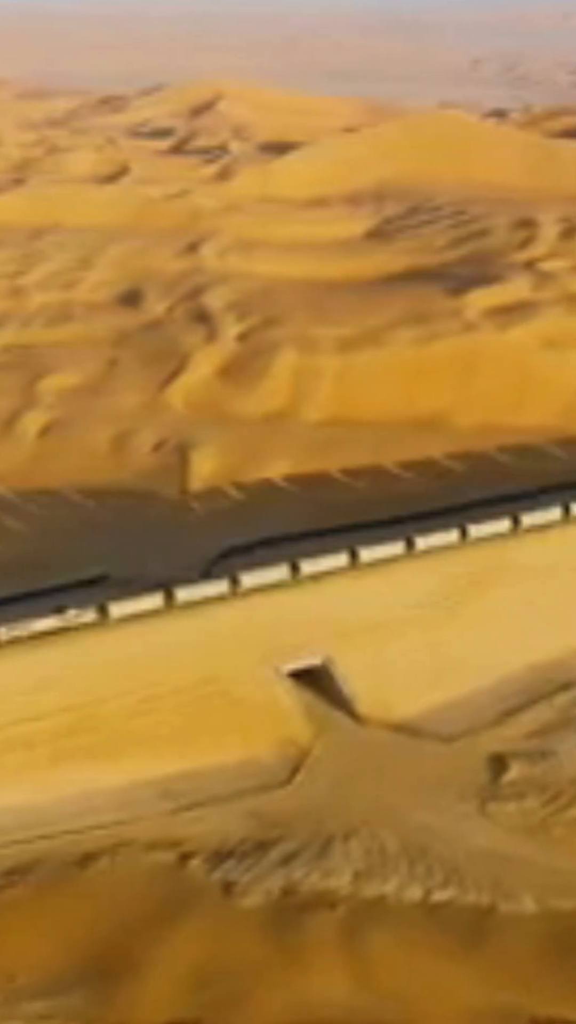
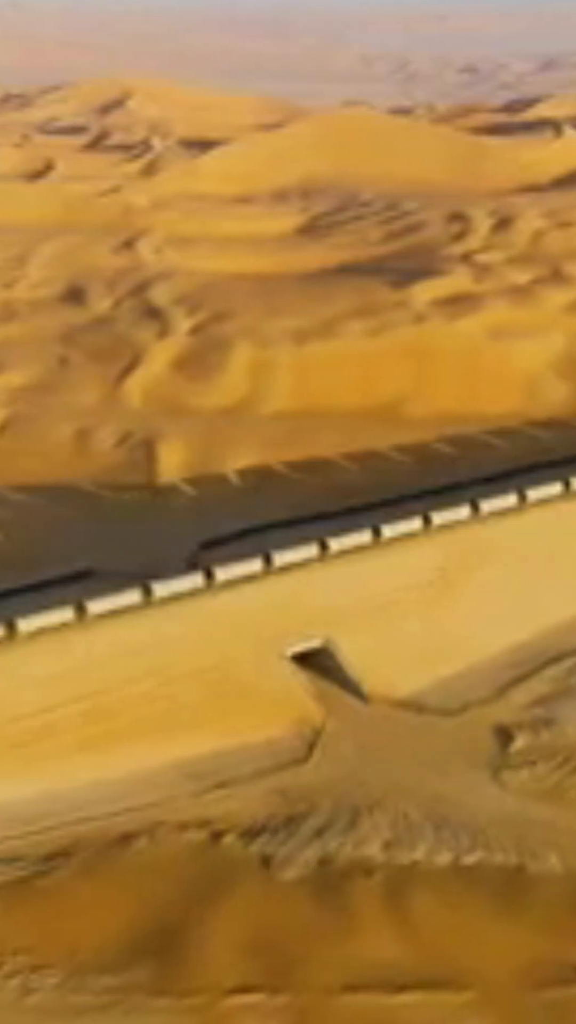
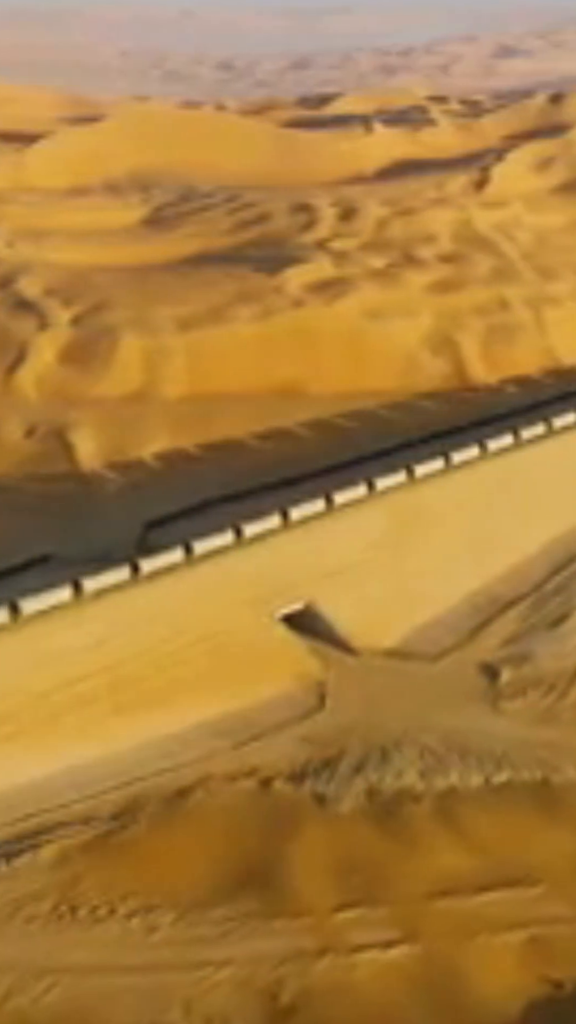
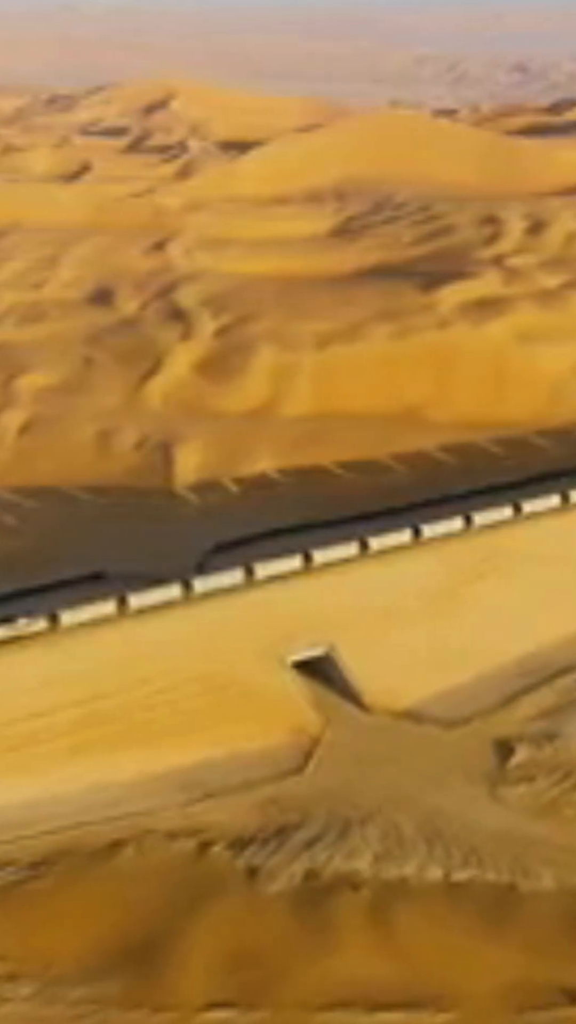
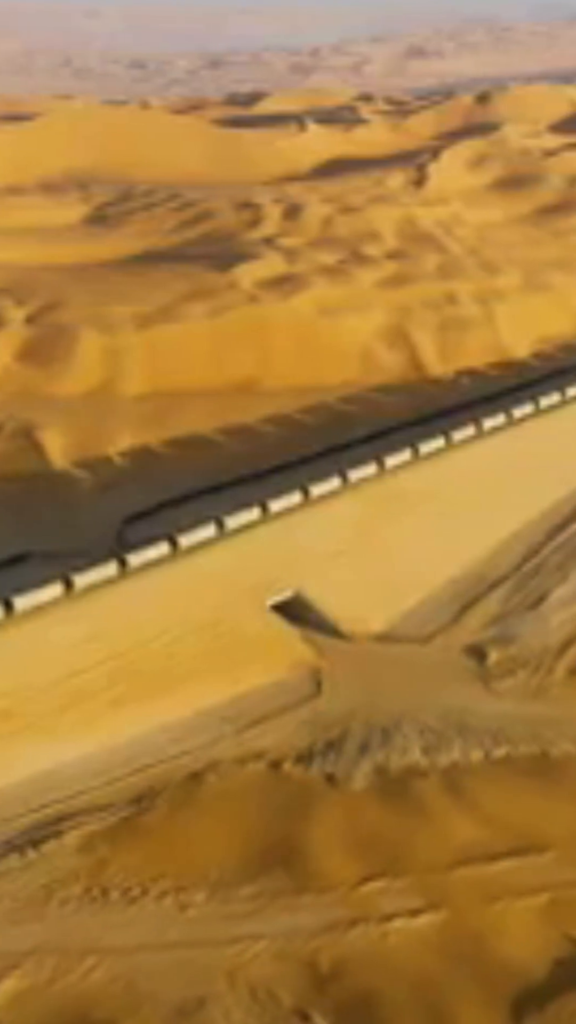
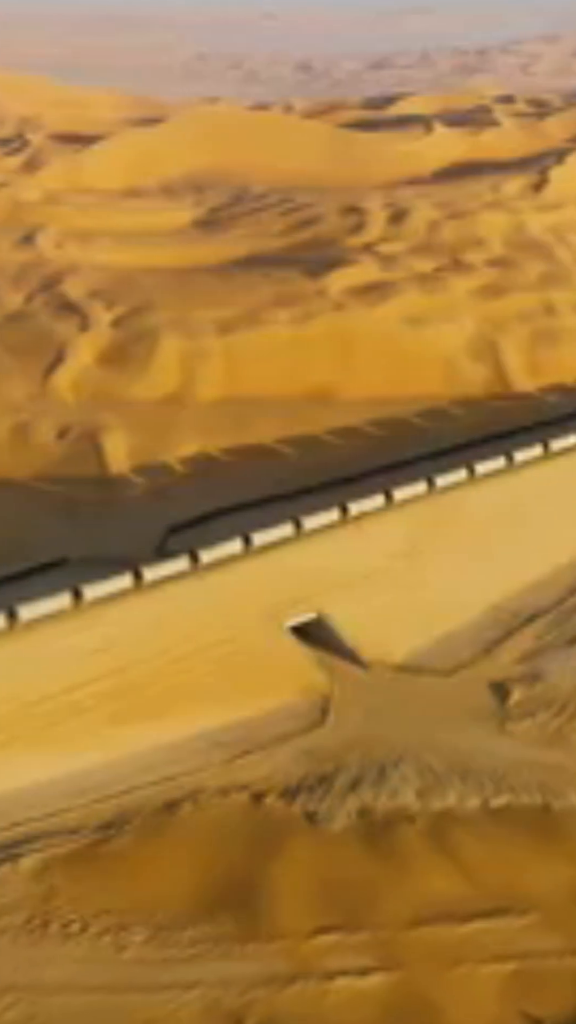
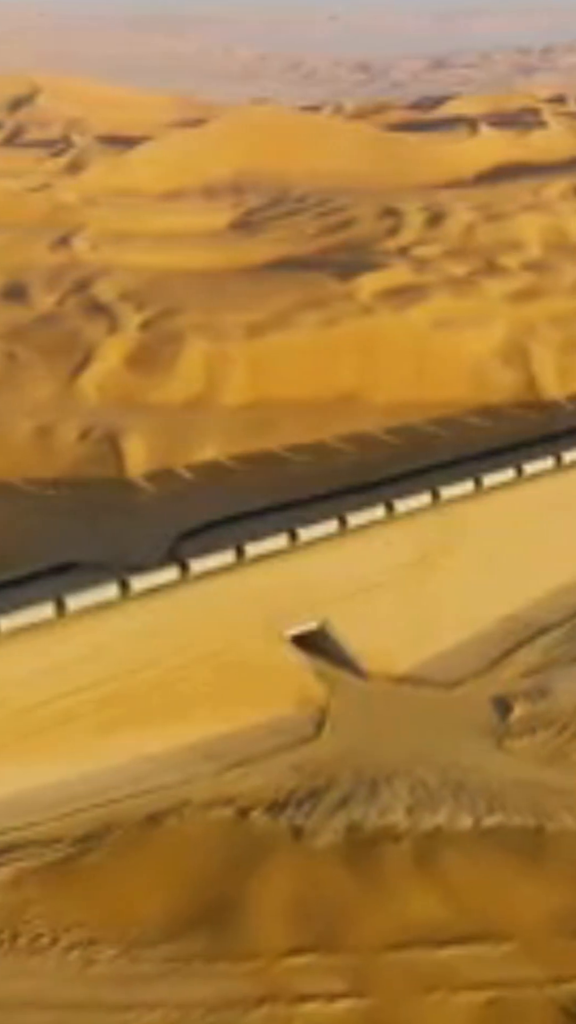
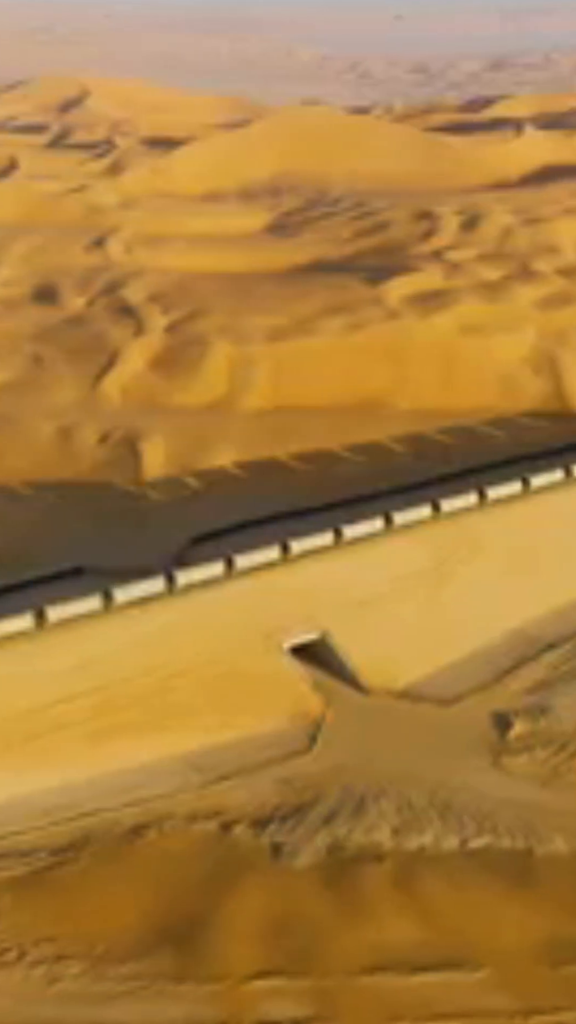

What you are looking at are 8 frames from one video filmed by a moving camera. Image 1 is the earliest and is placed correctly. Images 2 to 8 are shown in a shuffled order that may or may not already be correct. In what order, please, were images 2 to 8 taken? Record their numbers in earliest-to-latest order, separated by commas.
4, 2, 8, 7, 6, 3, 5
